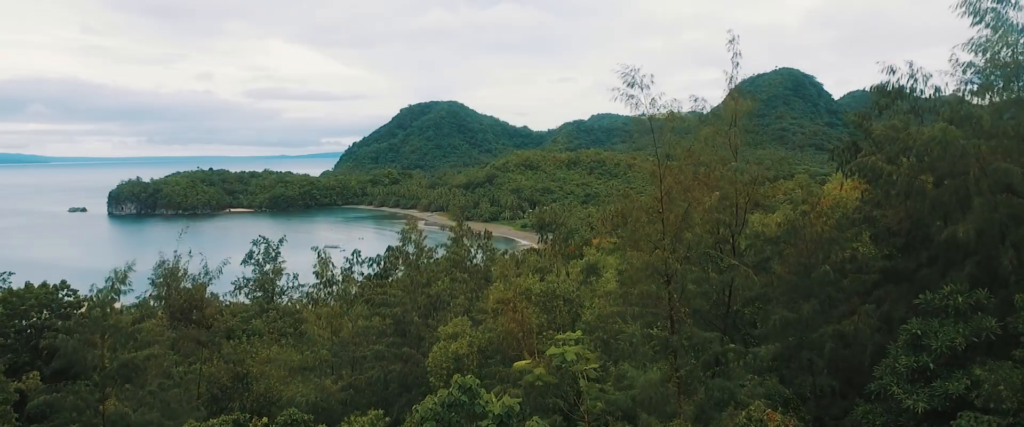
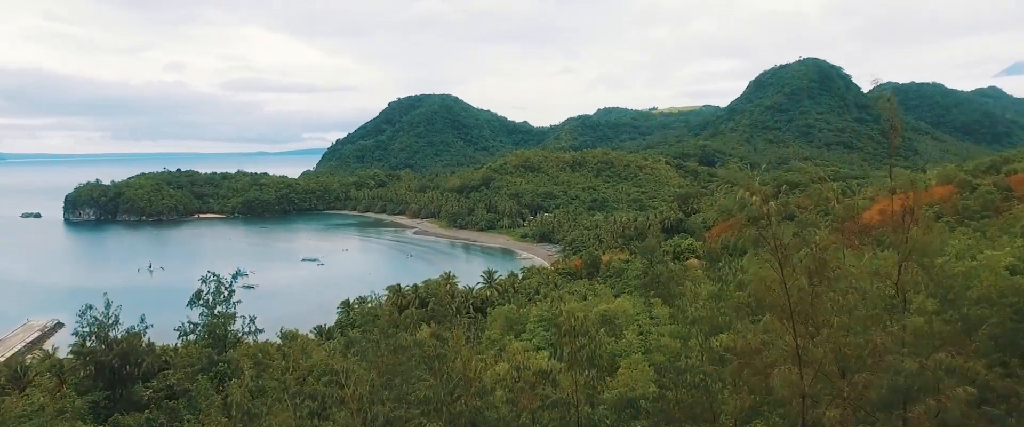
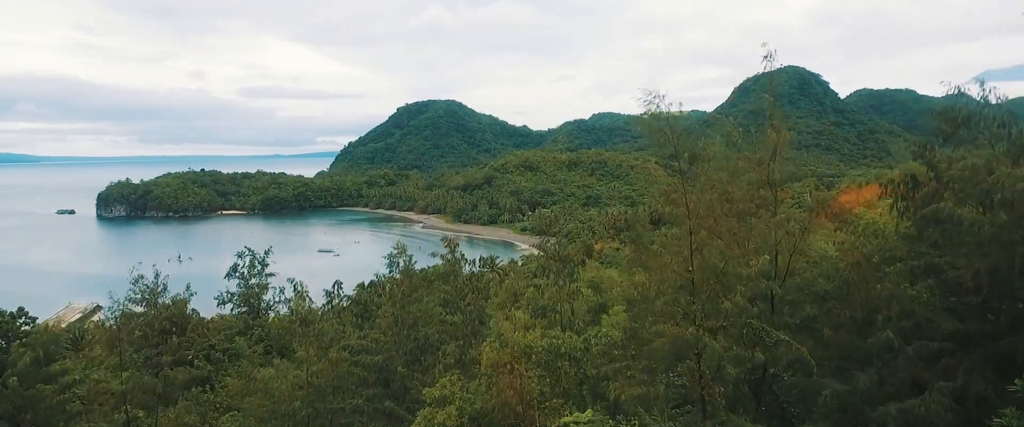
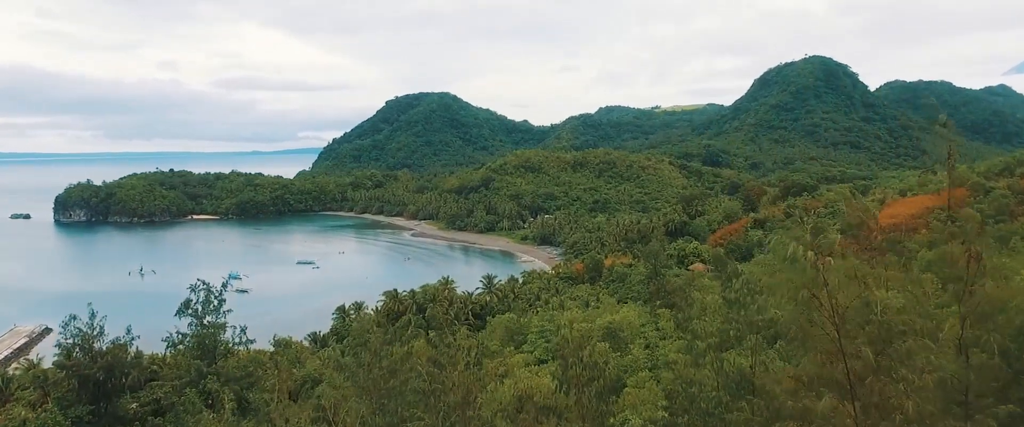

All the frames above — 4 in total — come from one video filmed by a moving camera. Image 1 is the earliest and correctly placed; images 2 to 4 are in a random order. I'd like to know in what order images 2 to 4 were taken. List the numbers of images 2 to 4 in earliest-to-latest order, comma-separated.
3, 2, 4
